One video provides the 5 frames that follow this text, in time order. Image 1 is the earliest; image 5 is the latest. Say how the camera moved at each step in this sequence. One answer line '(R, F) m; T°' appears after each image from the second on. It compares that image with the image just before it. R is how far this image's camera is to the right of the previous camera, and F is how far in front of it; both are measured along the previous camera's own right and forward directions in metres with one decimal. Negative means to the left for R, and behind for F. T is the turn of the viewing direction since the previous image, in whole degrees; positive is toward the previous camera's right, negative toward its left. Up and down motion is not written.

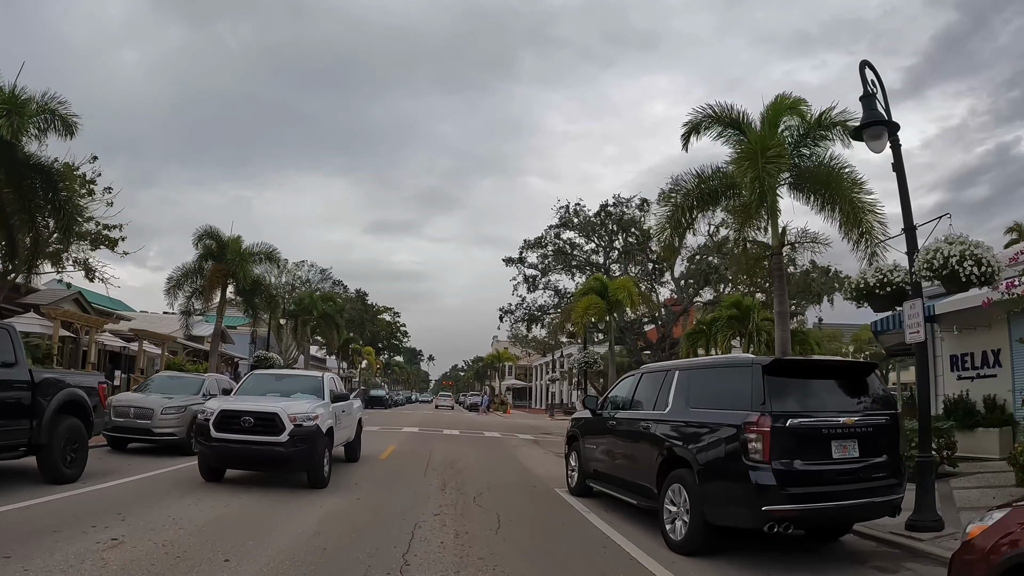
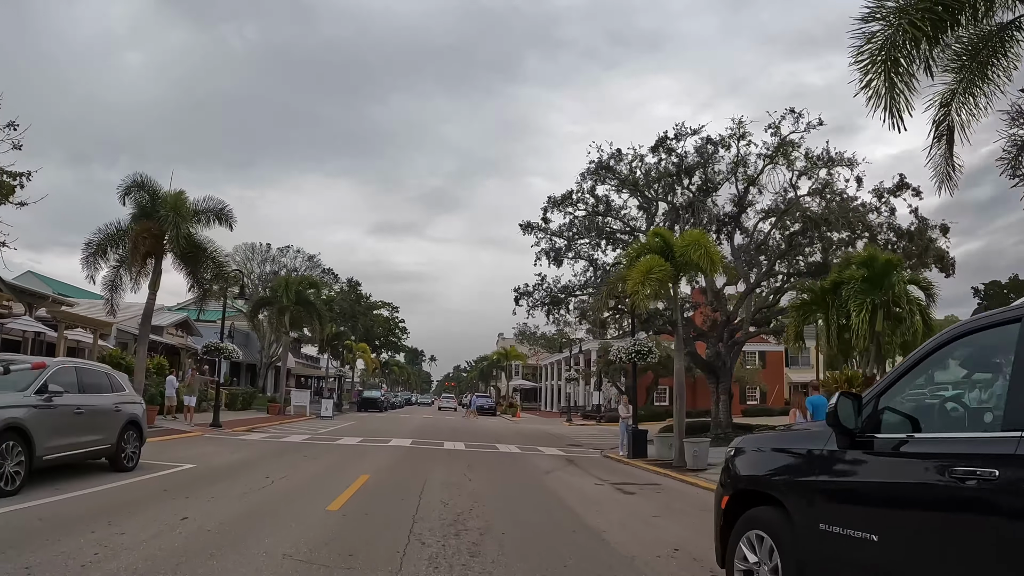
(-0.7, +7.1) m; 0°
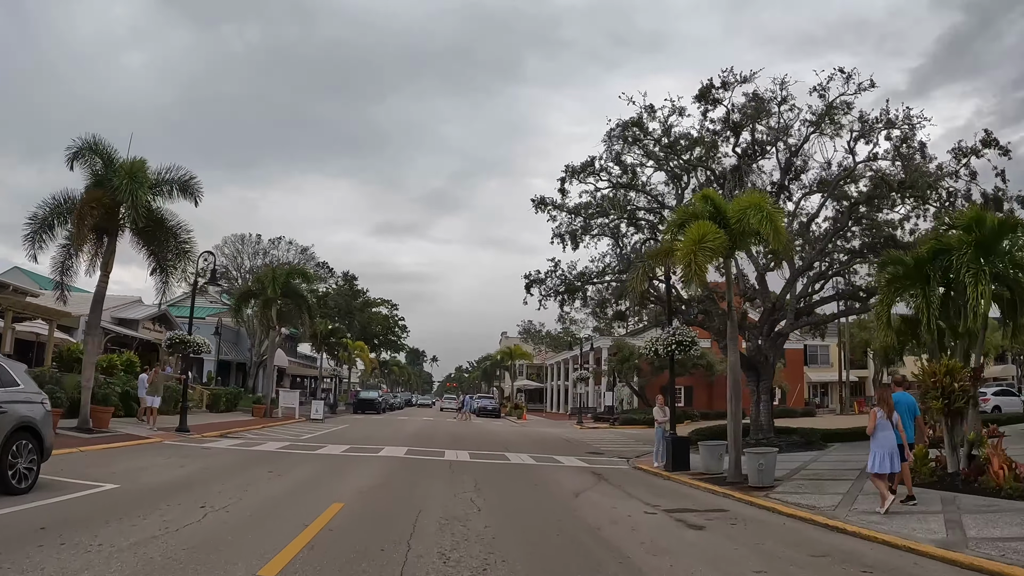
(-0.3, +3.3) m; 0°
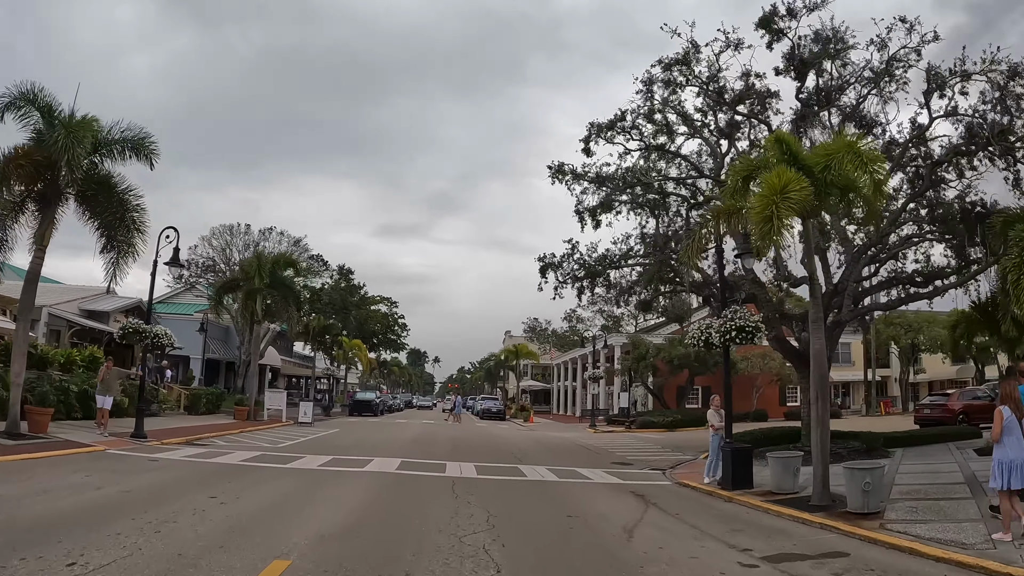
(-0.3, +3.3) m; 0°
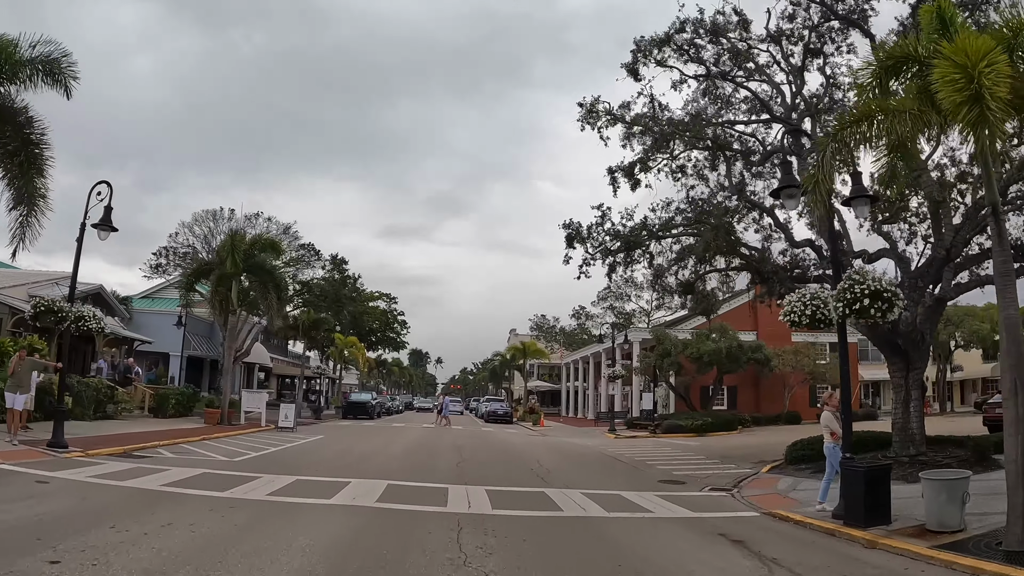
(-0.4, +4.0) m; 0°
